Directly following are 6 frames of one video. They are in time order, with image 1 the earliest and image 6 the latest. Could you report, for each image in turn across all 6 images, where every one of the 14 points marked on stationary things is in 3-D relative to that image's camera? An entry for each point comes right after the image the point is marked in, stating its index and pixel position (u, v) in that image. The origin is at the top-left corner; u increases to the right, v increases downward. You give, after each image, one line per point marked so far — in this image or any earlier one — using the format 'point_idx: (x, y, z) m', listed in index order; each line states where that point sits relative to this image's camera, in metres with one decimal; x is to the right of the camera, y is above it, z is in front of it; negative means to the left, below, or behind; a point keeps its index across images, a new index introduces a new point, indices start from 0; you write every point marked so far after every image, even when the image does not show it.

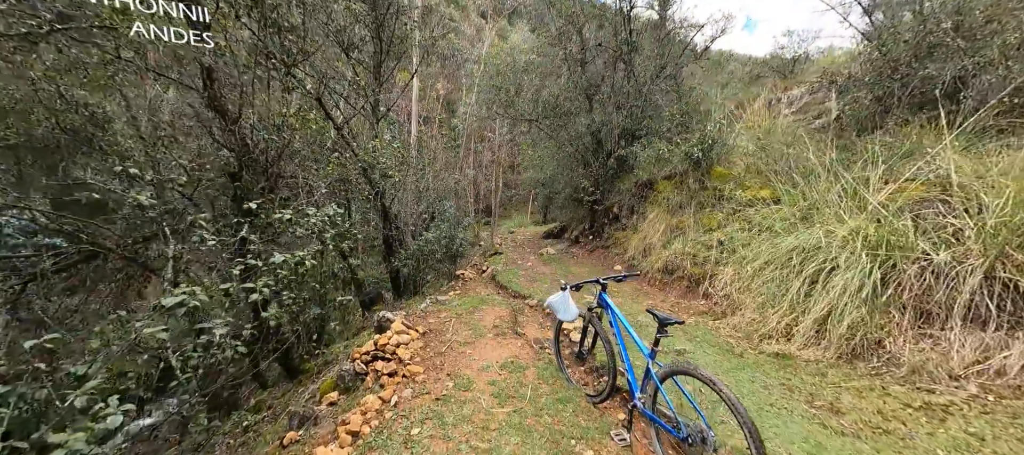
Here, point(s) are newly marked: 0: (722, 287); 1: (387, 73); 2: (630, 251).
0: (+2.9, -0.8, +5.2) m
1: (-2.5, +3.1, +7.7) m
2: (+2.5, -0.5, +8.0) m
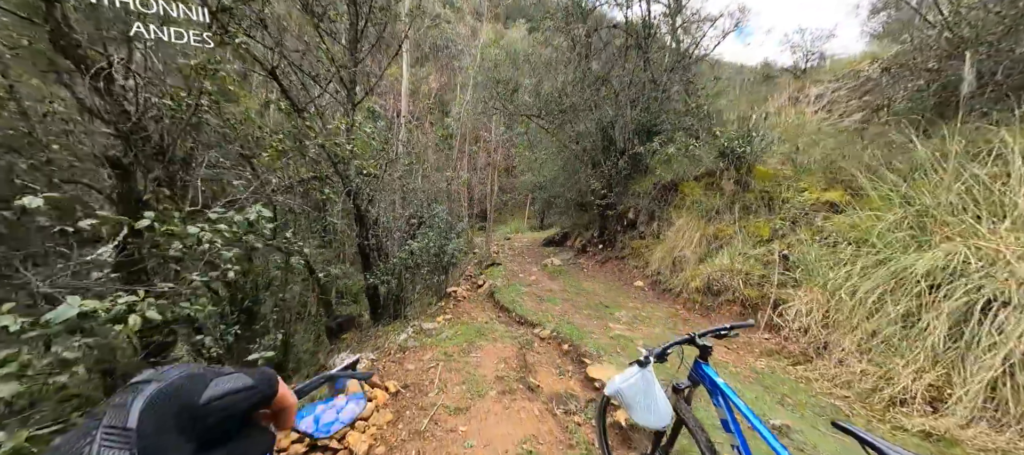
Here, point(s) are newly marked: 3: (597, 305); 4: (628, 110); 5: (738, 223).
0: (+3.0, -0.9, +4.0) m
1: (-2.4, +3.0, +6.4) m
2: (+2.5, -0.6, +6.8) m
3: (+1.3, -1.1, +5.7) m
4: (+2.9, +3.0, +9.7) m
5: (+3.4, +0.1, +5.8) m
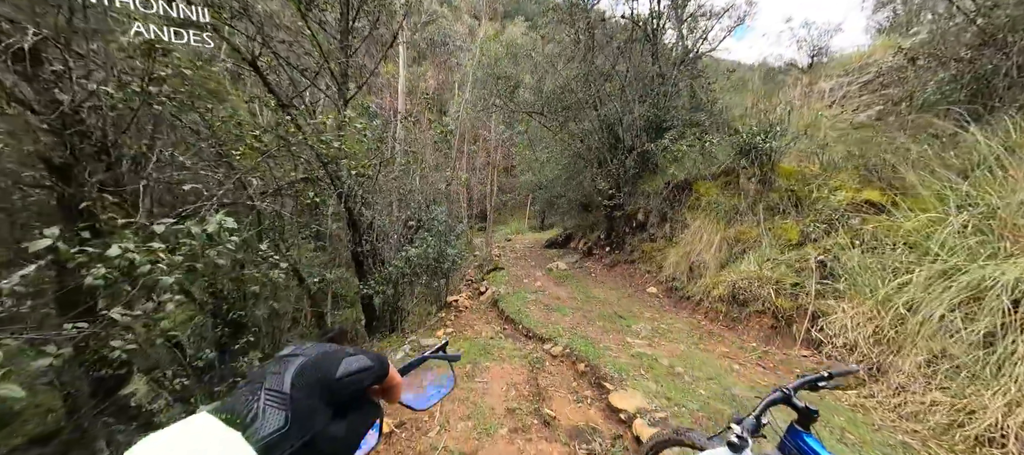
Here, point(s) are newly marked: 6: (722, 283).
0: (+3.1, -1.0, +3.5) m
1: (-2.4, +2.9, +5.9) m
2: (+2.6, -0.7, +6.3) m
3: (+1.3, -1.2, +5.2) m
4: (+3.0, +2.9, +9.3) m
5: (+3.5, 0.0, +5.3) m
6: (+2.7, -0.7, +5.0) m
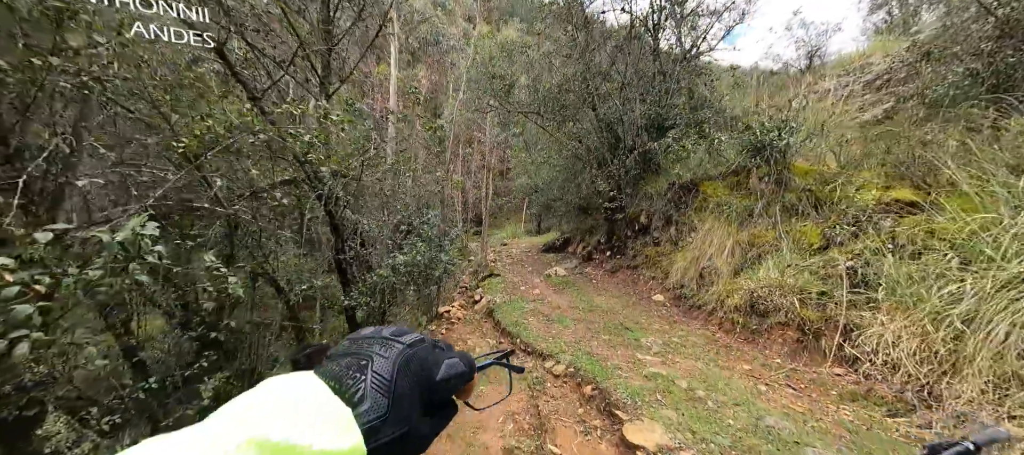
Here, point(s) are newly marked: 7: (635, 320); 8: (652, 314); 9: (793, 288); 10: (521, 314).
0: (+3.1, -1.0, +3.1) m
1: (-2.5, +2.8, +5.5) m
2: (+2.5, -0.7, +5.9) m
3: (+1.3, -1.2, +4.8) m
4: (+2.9, +2.8, +8.9) m
5: (+3.4, 0.0, +4.9) m
6: (+2.7, -0.8, +4.6) m
7: (+1.6, -1.2, +5.1) m
8: (+2.0, -1.2, +5.4) m
9: (+3.0, -0.6, +4.1) m
10: (+0.1, -1.3, +5.5) m
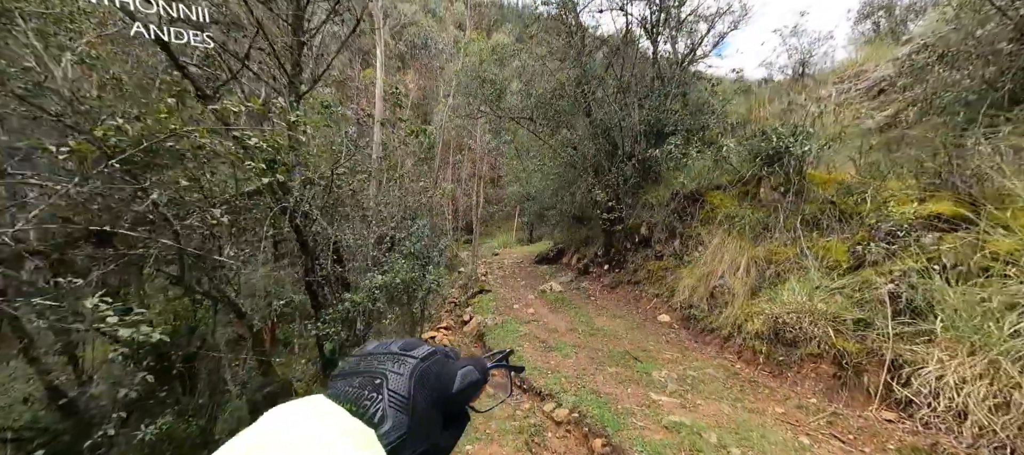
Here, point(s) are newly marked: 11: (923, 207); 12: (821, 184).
0: (+3.0, -1.1, +2.6) m
1: (-2.6, +2.6, +4.9) m
2: (+2.4, -0.9, +5.4) m
3: (+1.2, -1.4, +4.3) m
4: (+2.7, +2.6, +8.5) m
5: (+3.3, -0.2, +4.5) m
6: (+2.6, -0.9, +4.1) m
7: (+1.6, -1.4, +4.6) m
8: (+1.9, -1.4, +4.9) m
9: (+2.9, -0.8, +3.6) m
10: (0.0, -1.5, +5.0) m
11: (+4.0, +0.2, +3.7) m
12: (+3.8, +0.5, +4.8) m
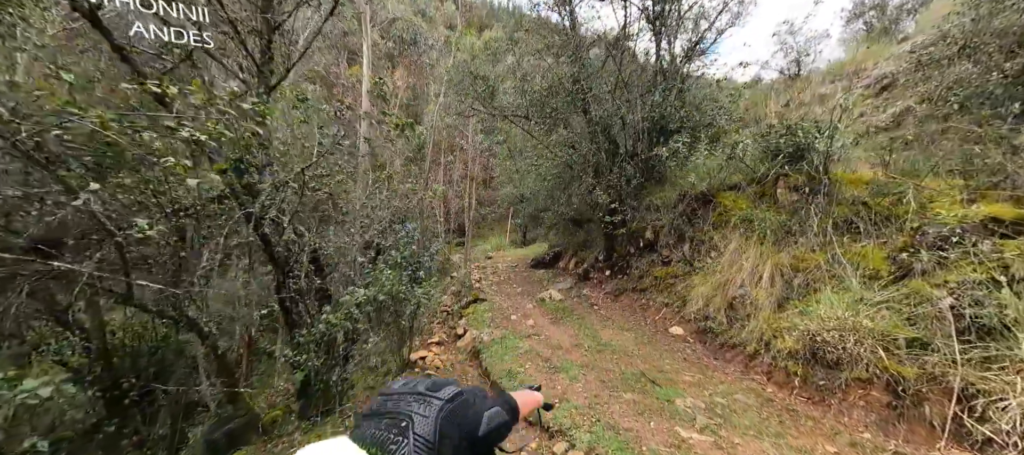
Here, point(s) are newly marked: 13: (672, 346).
0: (+3.1, -1.2, +2.2) m
1: (-2.6, +2.5, +4.4) m
2: (+2.4, -1.0, +4.9) m
3: (+1.2, -1.5, +3.8) m
4: (+2.6, +2.5, +8.0) m
5: (+3.3, -0.2, +4.0) m
6: (+2.6, -1.0, +3.6) m
7: (+1.6, -1.5, +4.1) m
8: (+1.9, -1.5, +4.4) m
9: (+2.9, -0.8, +3.1) m
10: (0.0, -1.5, +4.5) m
11: (+4.0, +0.2, +3.3) m
12: (+3.8, +0.5, +4.4) m
13: (+1.9, -1.4, +4.7) m
